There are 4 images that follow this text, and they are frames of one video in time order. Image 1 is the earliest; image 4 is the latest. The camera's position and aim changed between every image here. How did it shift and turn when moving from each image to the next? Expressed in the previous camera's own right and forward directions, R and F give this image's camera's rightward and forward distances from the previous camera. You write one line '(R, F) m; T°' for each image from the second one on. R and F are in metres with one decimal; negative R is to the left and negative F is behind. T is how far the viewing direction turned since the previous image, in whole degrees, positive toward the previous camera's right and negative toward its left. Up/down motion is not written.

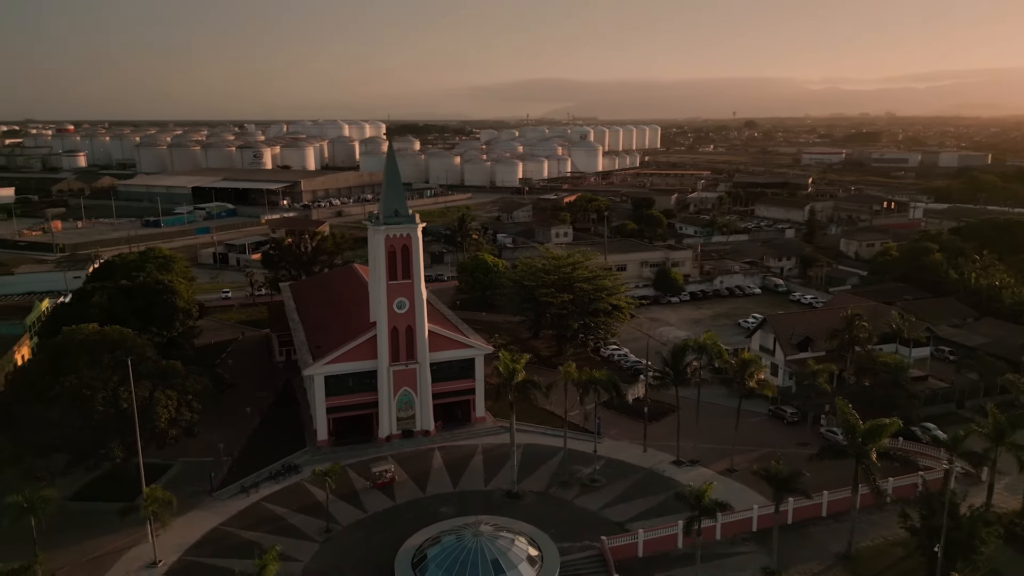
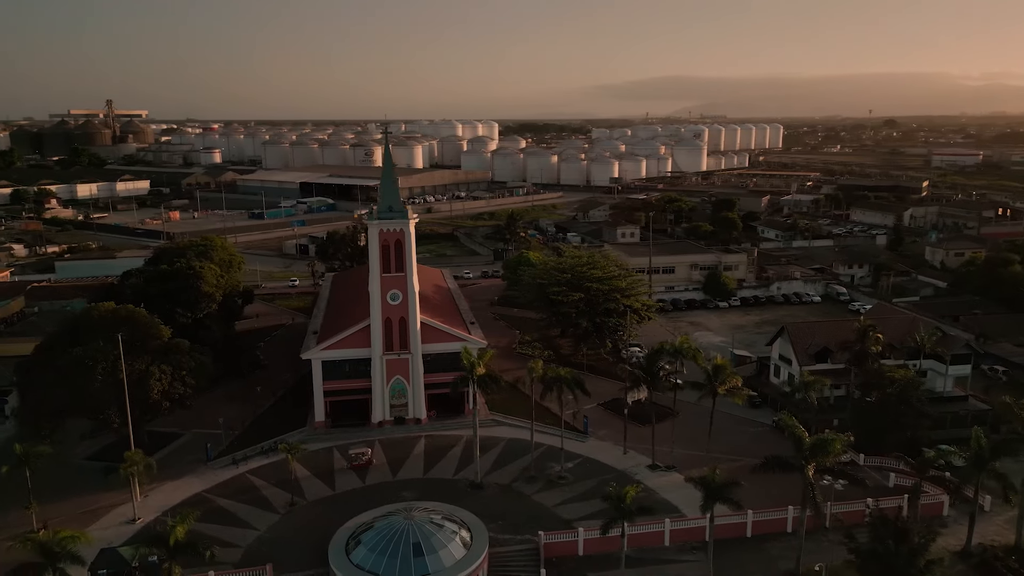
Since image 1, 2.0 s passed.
(+5.9, -0.1) m; -9°
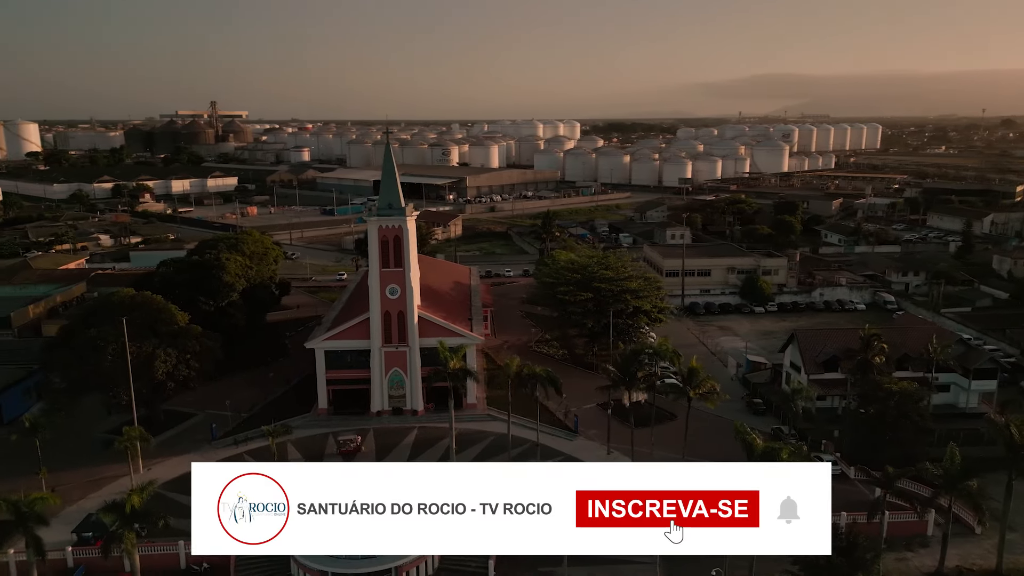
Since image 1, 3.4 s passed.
(+4.4, -0.2) m; -7°
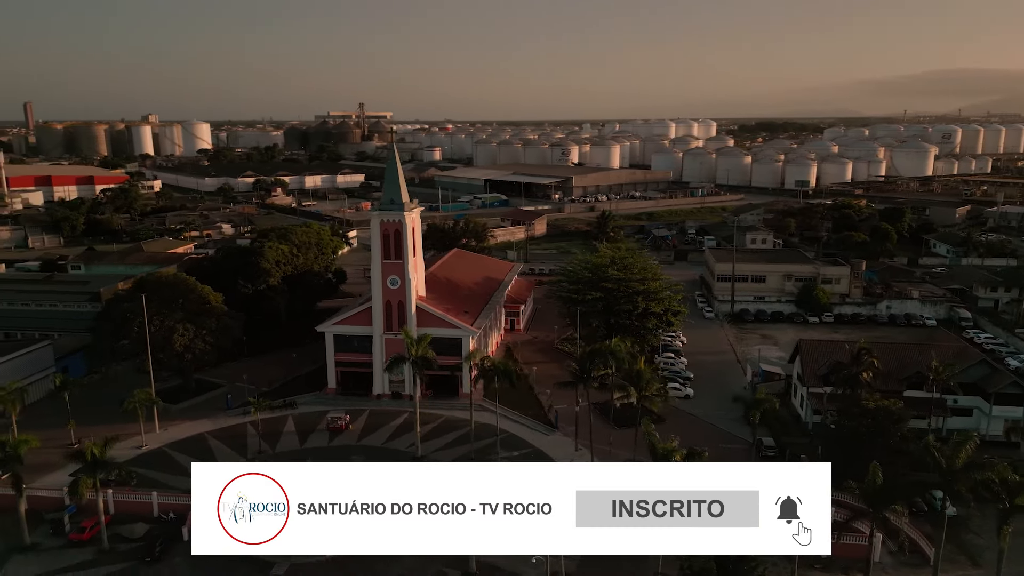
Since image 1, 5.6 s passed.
(+7.3, -0.3) m; -11°
